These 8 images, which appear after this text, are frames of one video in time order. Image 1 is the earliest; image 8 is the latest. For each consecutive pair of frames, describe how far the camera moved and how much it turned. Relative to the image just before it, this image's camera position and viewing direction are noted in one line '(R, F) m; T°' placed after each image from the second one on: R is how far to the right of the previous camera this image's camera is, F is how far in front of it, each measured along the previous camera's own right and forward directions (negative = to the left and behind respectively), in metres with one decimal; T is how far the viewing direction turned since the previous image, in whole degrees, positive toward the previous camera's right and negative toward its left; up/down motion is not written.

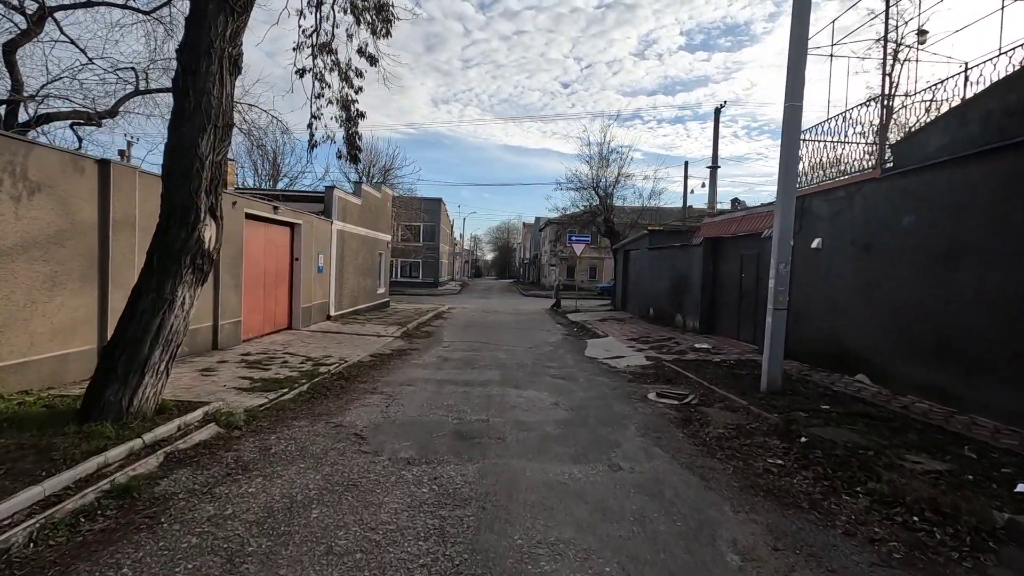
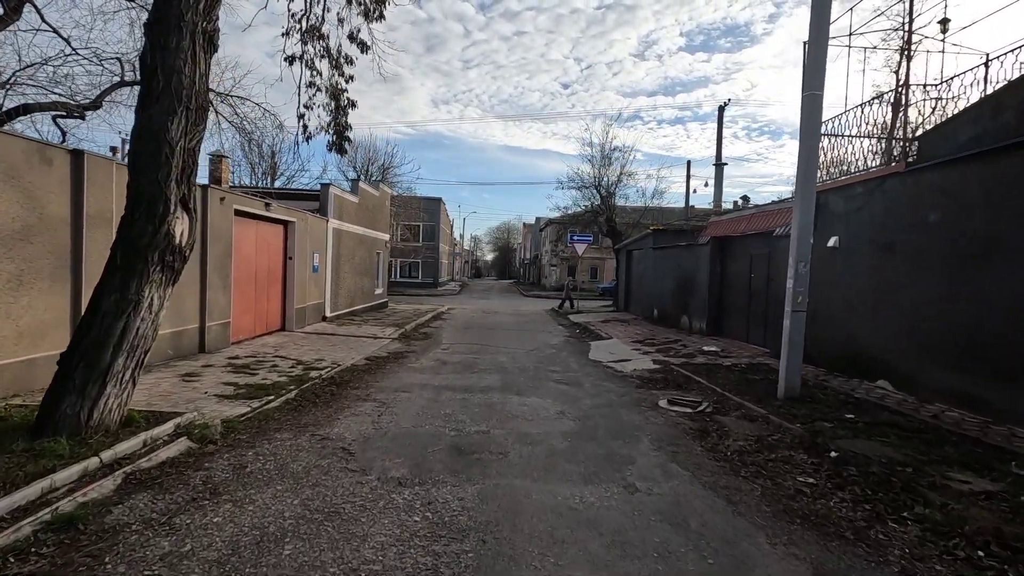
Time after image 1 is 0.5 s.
(0.0, +0.4) m; 0°
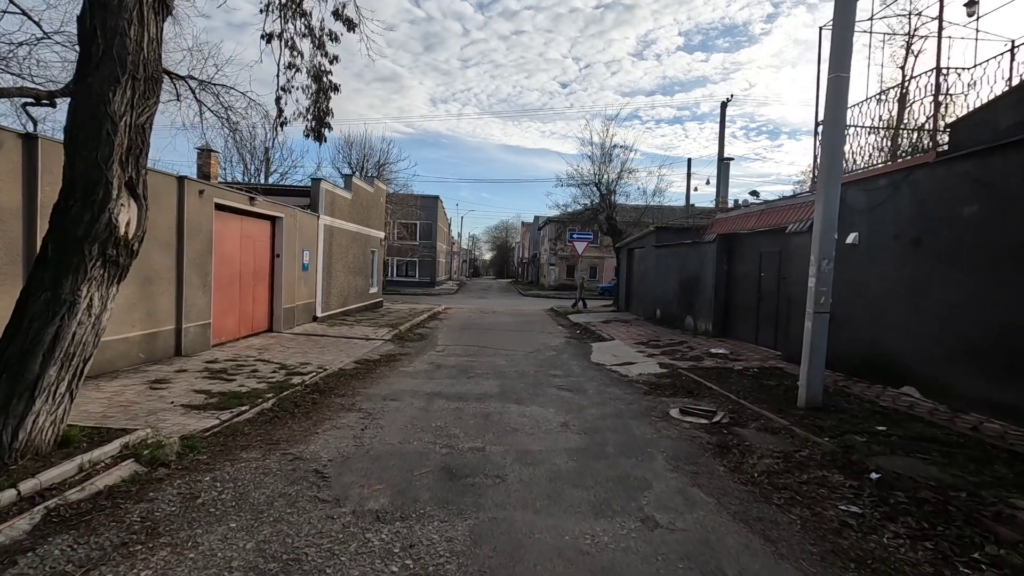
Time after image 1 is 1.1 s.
(0.0, +0.6) m; 0°
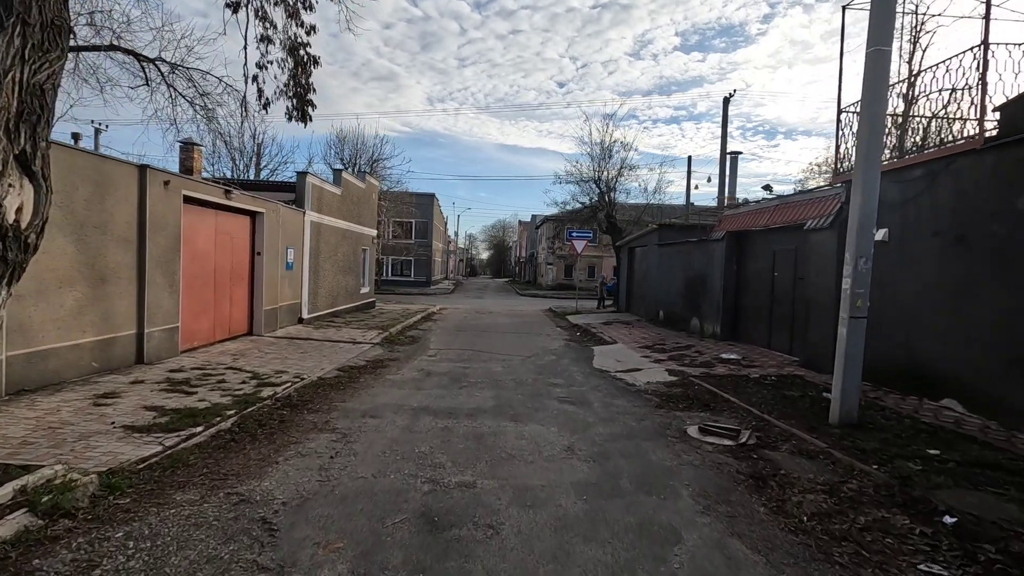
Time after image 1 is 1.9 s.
(0.0, +0.8) m; 0°
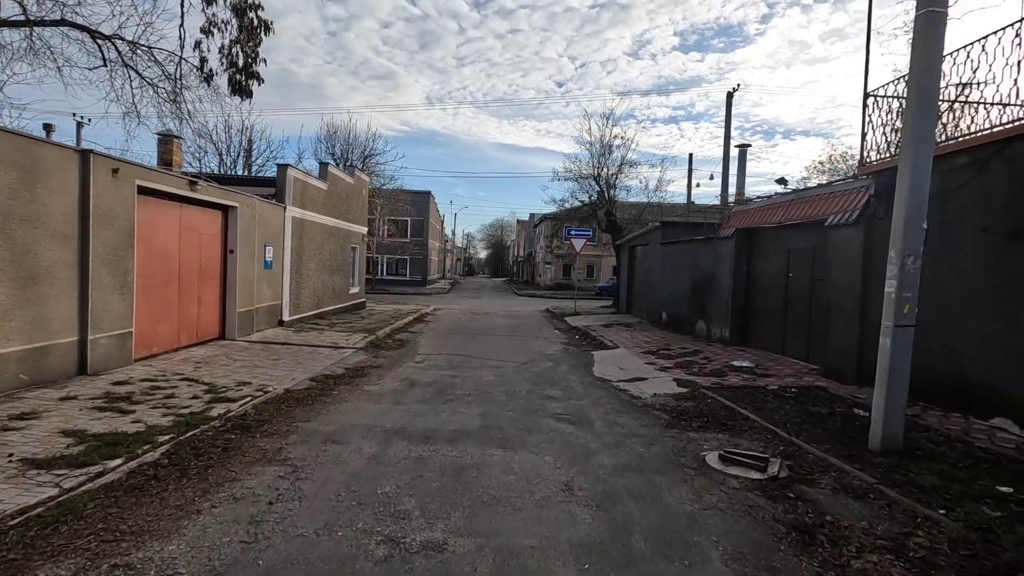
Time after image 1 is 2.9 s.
(+0.1, +0.9) m; 0°
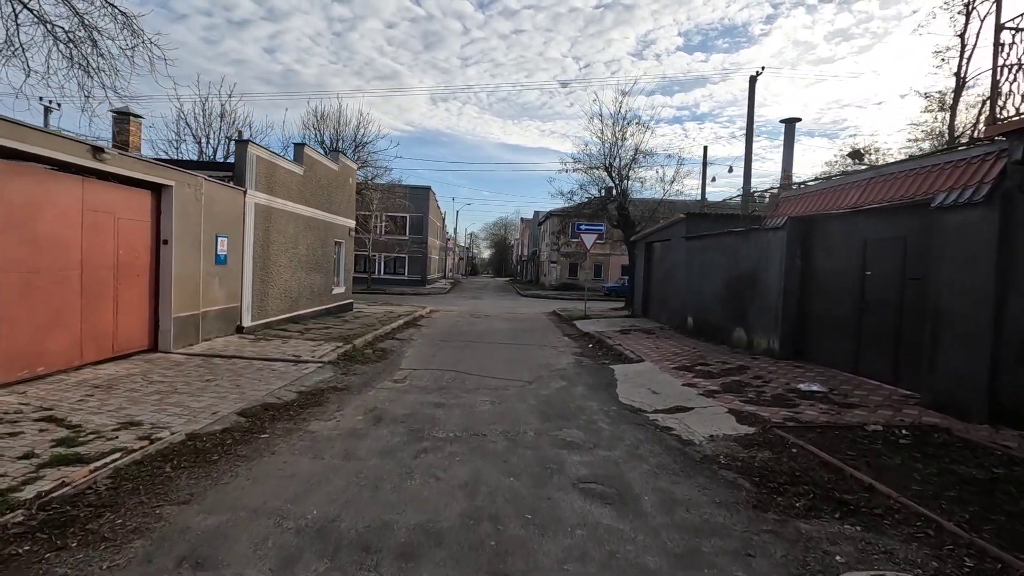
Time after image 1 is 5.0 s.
(0.0, +2.1) m; 0°
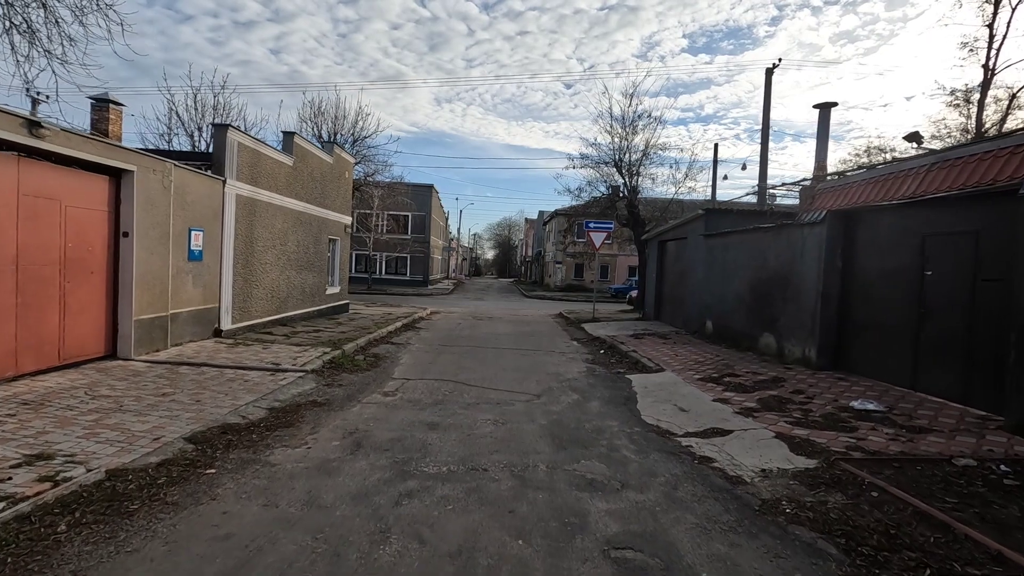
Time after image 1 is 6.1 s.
(0.0, +1.0) m; 0°
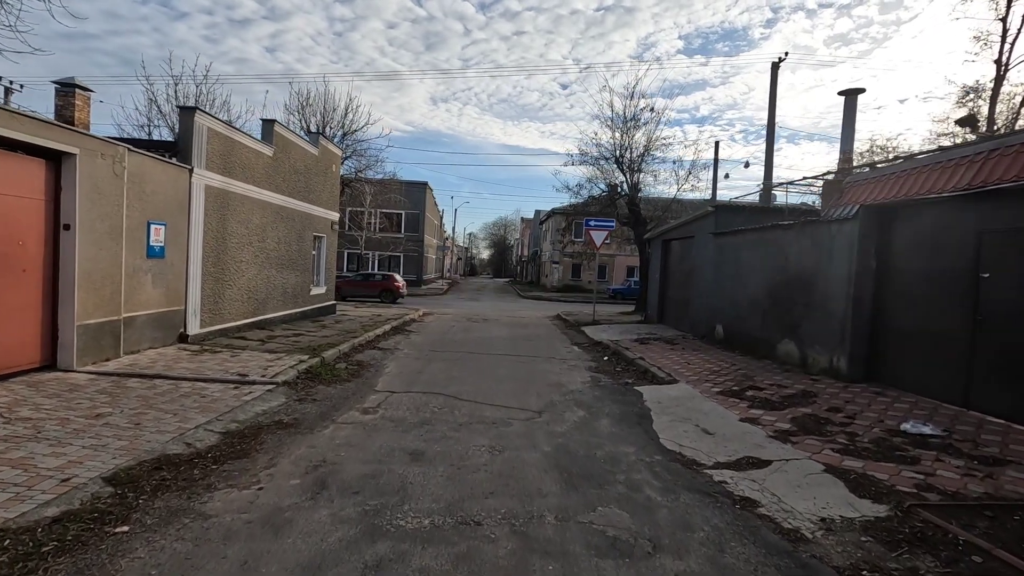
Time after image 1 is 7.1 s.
(0.0, +0.9) m; 0°
